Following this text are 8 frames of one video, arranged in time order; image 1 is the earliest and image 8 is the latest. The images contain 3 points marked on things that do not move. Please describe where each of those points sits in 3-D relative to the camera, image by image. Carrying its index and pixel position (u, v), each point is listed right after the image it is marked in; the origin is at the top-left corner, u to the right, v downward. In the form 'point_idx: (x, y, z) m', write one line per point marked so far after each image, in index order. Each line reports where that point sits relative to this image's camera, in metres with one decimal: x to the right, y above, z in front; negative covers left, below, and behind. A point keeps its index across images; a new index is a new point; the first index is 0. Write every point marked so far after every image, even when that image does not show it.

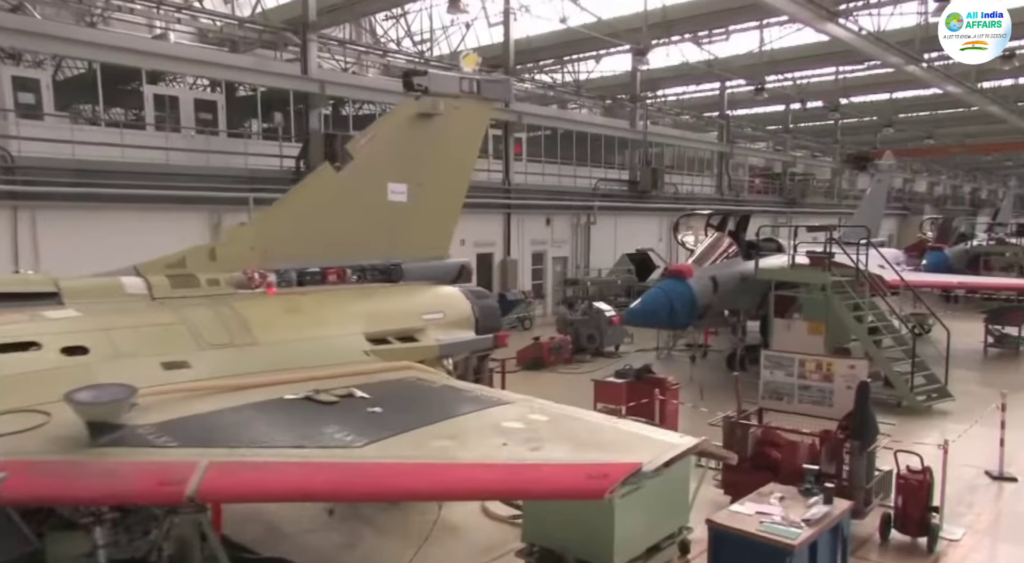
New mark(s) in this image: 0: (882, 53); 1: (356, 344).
0: (+8.6, +5.3, +17.1) m
1: (-1.1, -0.5, +5.4) m
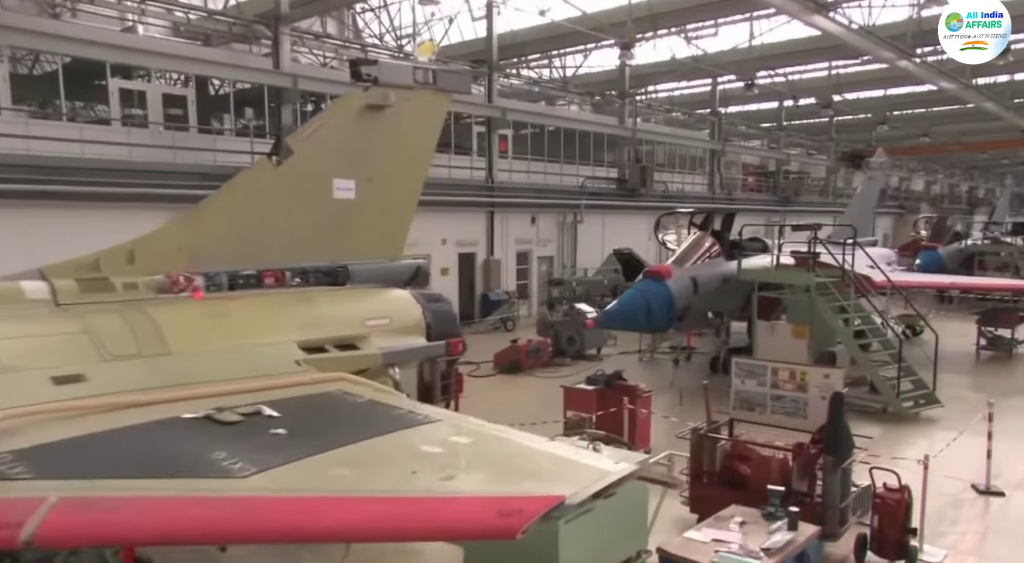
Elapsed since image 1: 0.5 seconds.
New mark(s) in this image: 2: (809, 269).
0: (+8.2, +5.3, +16.6) m
1: (-1.5, -0.5, +5.0) m
2: (+4.1, +0.2, +10.3) m
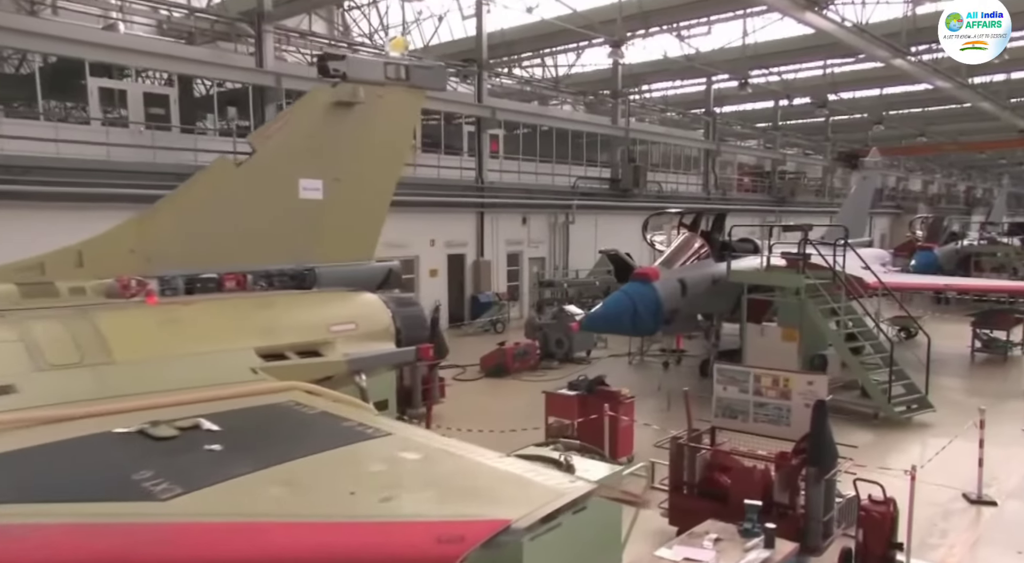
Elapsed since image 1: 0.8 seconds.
0: (+7.9, +5.2, +16.4) m
1: (-1.7, -0.5, +4.8) m
2: (+3.9, +0.1, +10.1) m
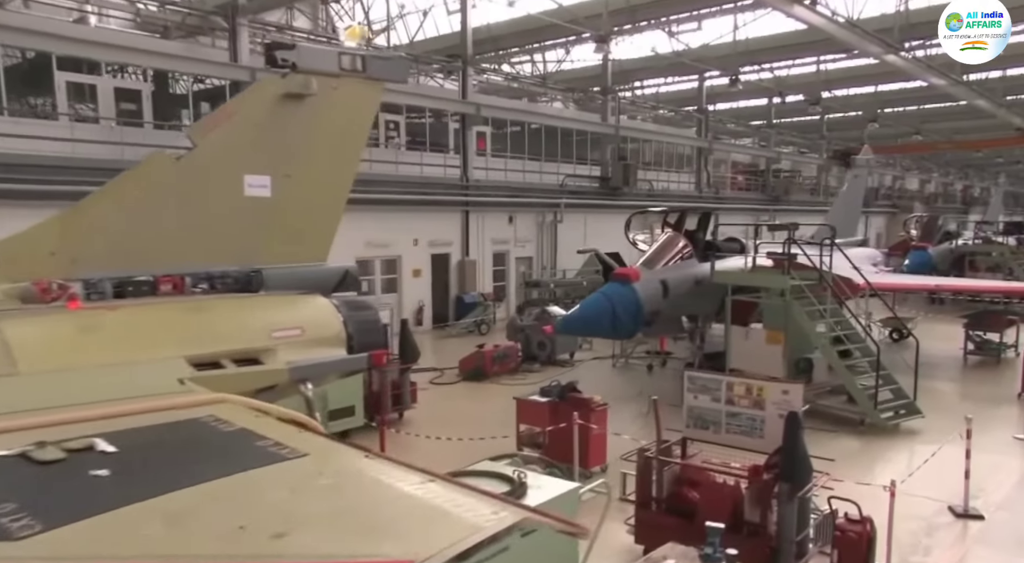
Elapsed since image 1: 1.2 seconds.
0: (+7.6, +5.2, +16.1) m
1: (-2.0, -0.5, +4.4) m
2: (+3.6, +0.1, +9.8) m
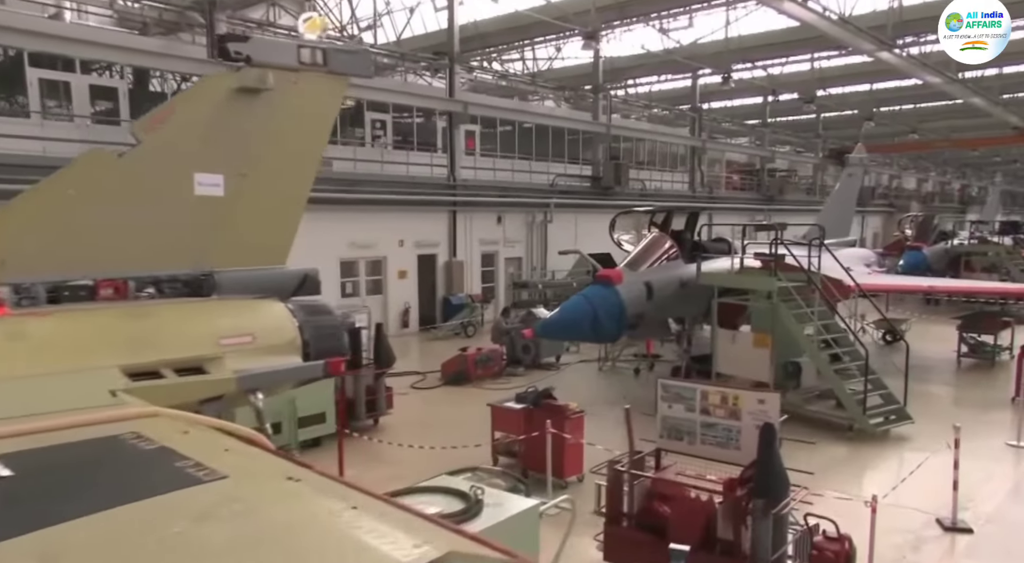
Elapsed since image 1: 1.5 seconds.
0: (+7.3, +5.2, +15.9) m
1: (-2.3, -0.6, +4.2) m
2: (+3.3, +0.1, +9.5) m
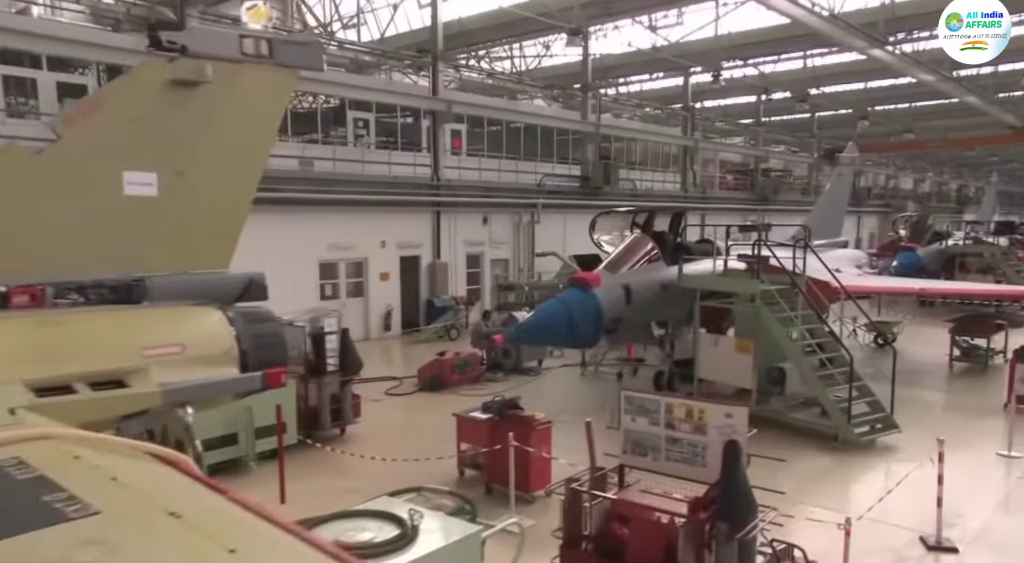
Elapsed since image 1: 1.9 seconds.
0: (+7.0, +5.2, +15.5) m
1: (-2.6, -0.6, +3.8) m
2: (+3.0, +0.1, +9.2) m
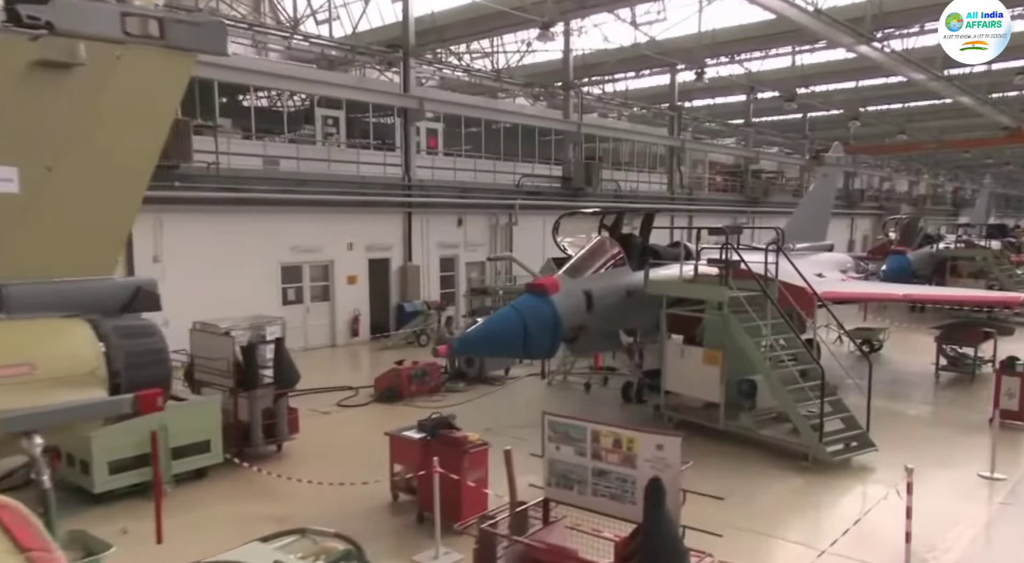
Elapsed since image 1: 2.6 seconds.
0: (+6.4, +5.1, +15.0) m
1: (-3.2, -0.7, +3.2) m
2: (+2.4, 0.0, +8.6) m
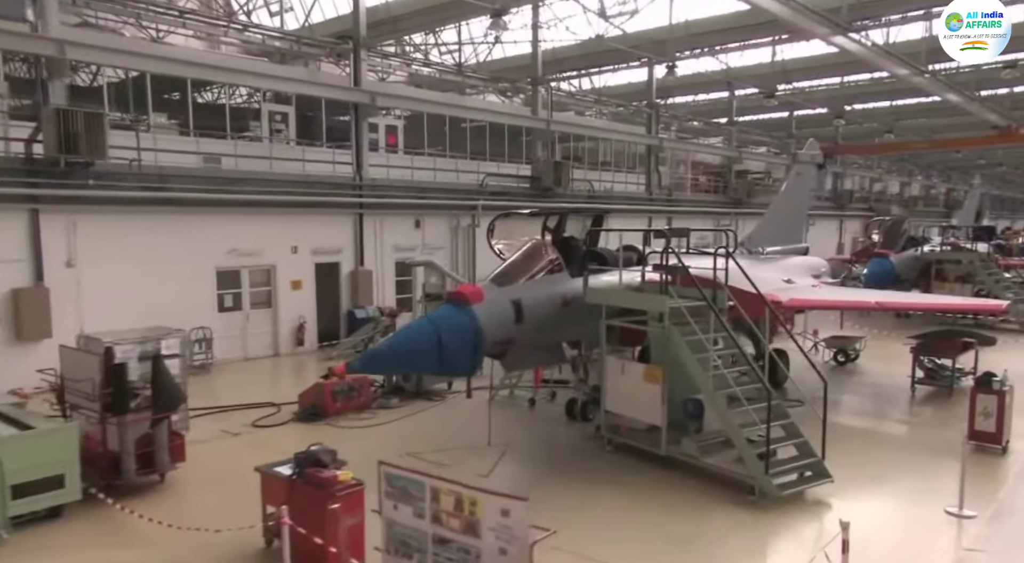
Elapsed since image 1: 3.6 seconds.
0: (+5.5, +5.0, +14.1) m
1: (-4.0, -0.7, +2.3) m
2: (+1.6, -0.1, +7.7) m
